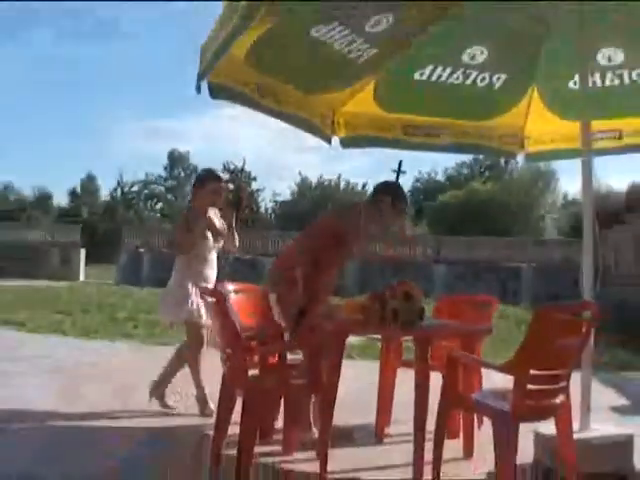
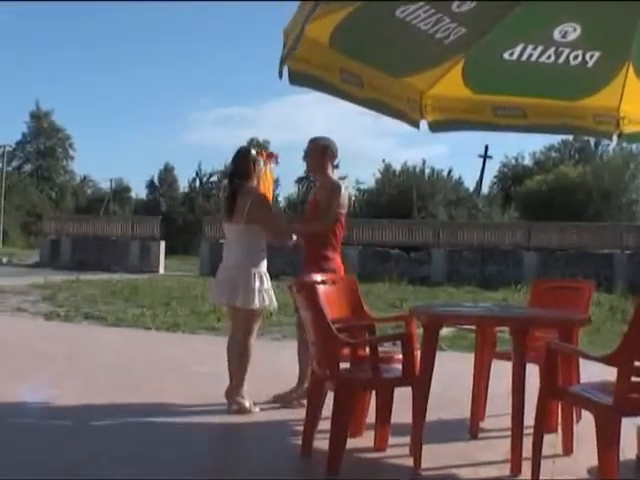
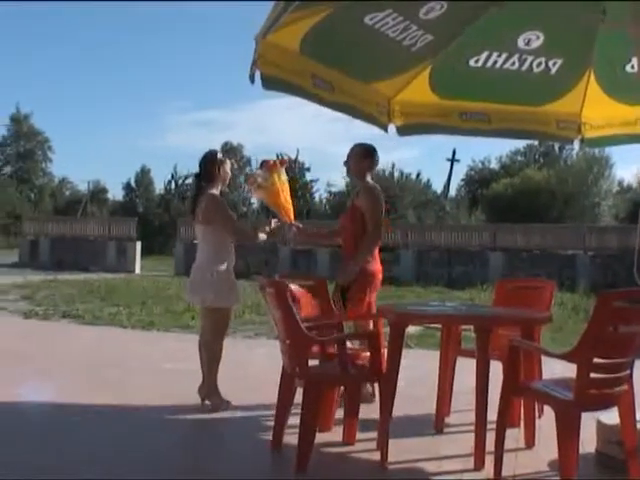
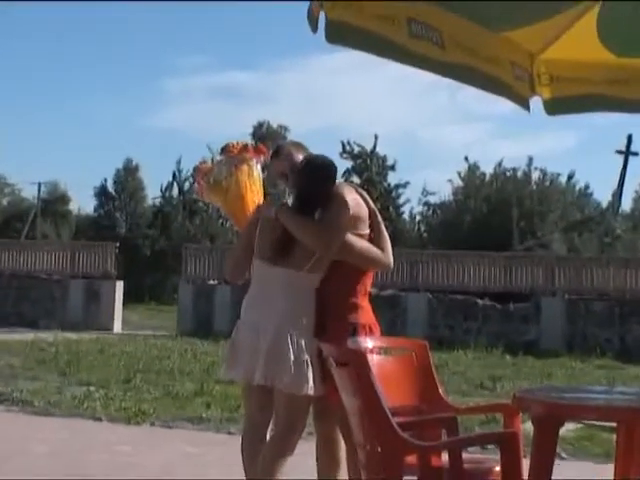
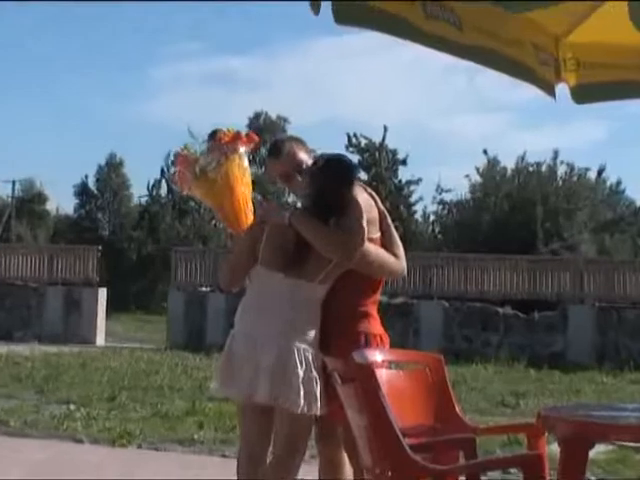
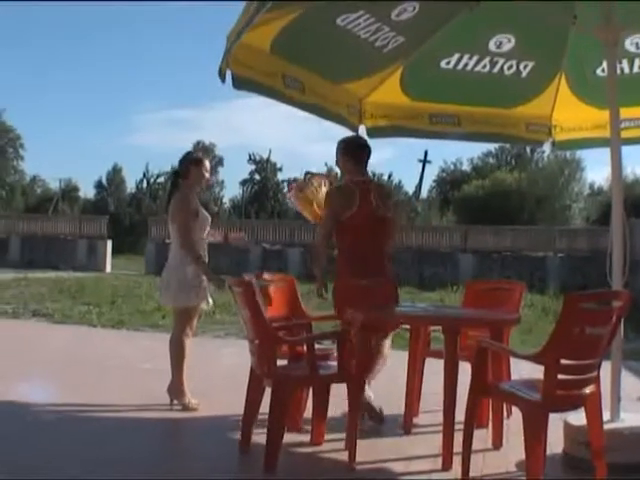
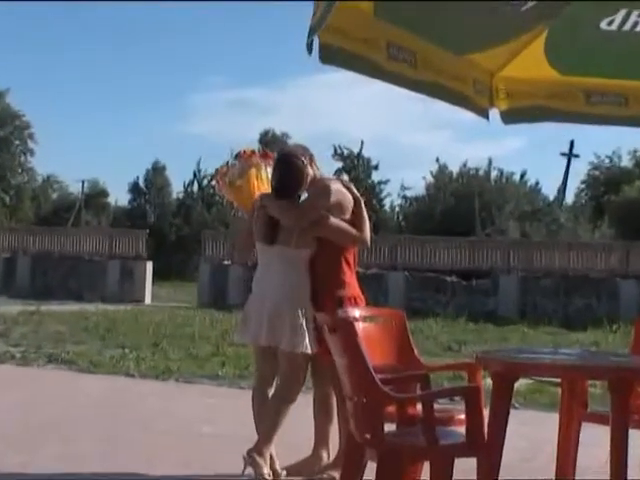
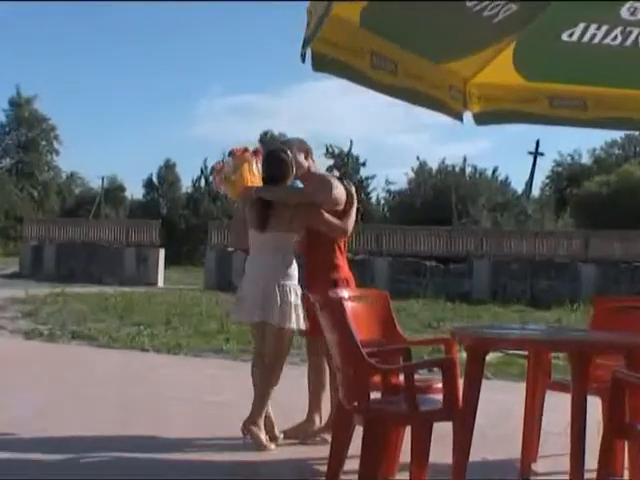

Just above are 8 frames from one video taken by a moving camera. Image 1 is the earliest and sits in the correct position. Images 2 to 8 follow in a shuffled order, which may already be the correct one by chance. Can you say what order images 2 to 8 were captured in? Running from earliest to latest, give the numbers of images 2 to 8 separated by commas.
6, 3, 2, 8, 7, 4, 5
